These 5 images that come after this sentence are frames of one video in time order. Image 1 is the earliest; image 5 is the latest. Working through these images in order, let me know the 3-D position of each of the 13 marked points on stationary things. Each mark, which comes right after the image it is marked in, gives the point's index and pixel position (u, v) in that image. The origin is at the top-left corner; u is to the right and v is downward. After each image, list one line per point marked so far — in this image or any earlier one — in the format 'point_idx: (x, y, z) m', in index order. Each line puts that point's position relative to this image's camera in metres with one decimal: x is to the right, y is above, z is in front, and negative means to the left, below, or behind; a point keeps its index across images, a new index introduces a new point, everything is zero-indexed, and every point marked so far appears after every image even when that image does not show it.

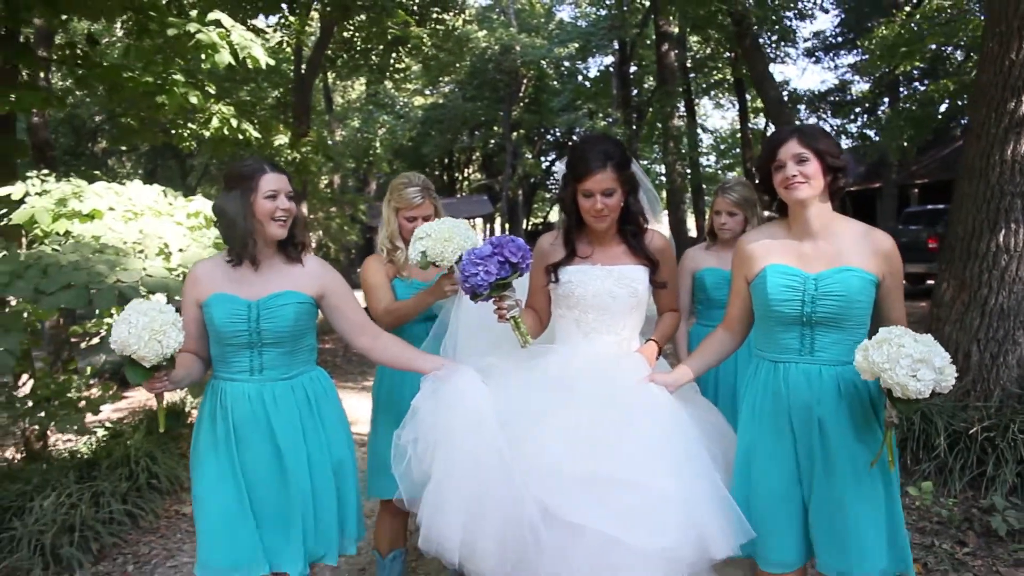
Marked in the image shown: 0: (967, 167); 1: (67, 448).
0: (+2.2, +0.6, +4.8) m
1: (-2.6, -0.9, +5.6) m
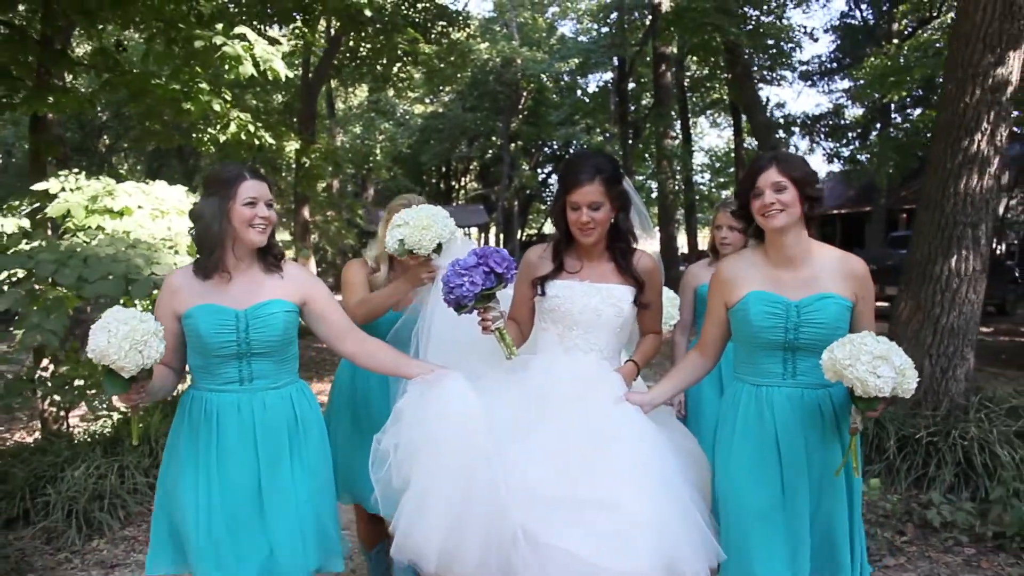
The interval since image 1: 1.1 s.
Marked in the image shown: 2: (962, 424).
0: (+2.2, +0.5, +5.2) m
1: (-2.7, -0.9, +6.1) m
2: (+2.2, -0.7, +4.7) m
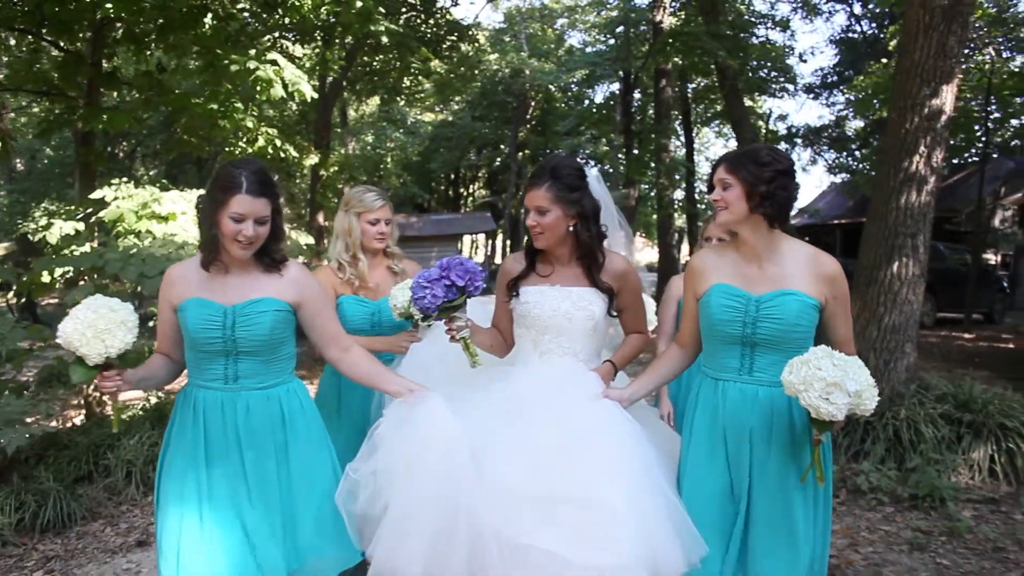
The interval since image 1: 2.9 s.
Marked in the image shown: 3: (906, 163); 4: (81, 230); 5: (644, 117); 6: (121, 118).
0: (+2.2, +0.5, +6.0) m
1: (-2.7, -0.9, +6.8) m
2: (+2.1, -0.7, +5.4) m
3: (+2.3, +0.7, +5.7) m
4: (-2.9, +0.4, +6.6) m
5: (+2.7, +3.5, +20.0) m
6: (-2.8, +1.2, +7.0) m
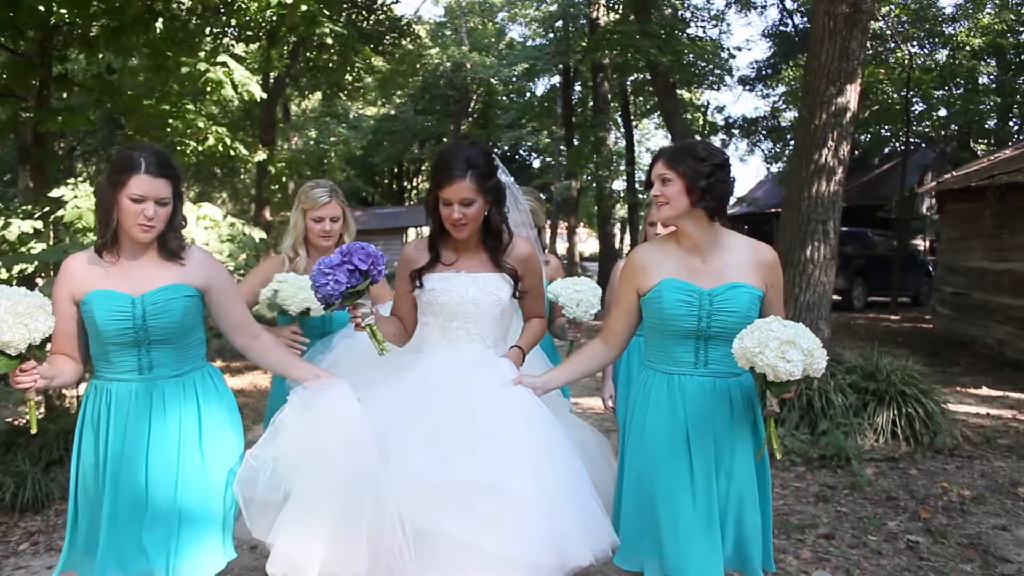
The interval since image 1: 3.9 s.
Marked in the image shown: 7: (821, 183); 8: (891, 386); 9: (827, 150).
0: (+1.8, +0.6, +6.5) m
1: (-3.1, -0.8, +7.1) m
2: (+1.8, -0.6, +5.9) m
3: (+2.0, +0.9, +6.3) m
4: (-3.3, +0.4, +6.8) m
5: (+1.5, +3.7, +20.5) m
6: (-3.3, +1.3, +7.3) m
7: (+2.0, +0.7, +6.3) m
8: (+2.3, -0.6, +5.9) m
9: (+2.0, +0.9, +6.2) m
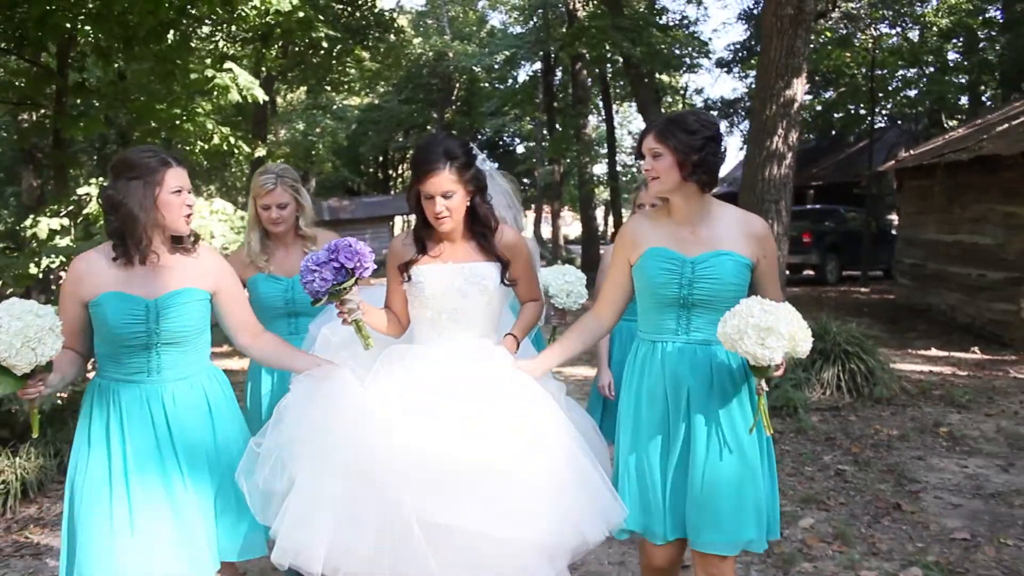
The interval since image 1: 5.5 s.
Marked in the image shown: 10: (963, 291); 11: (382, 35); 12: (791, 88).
0: (+1.7, +0.8, +7.2) m
1: (-3.1, -0.7, +7.7) m
2: (+1.7, -0.4, +6.7) m
3: (+1.8, +1.0, +7.0) m
4: (-3.4, +0.5, +7.5) m
5: (+1.1, +4.1, +21.2) m
6: (-3.4, +1.3, +7.9) m
7: (+1.9, +0.9, +7.0) m
8: (+2.2, -0.4, +6.6) m
9: (+1.9, +1.1, +7.0) m
10: (+4.9, 0.0, +10.5) m
11: (-2.1, +4.2, +16.0) m
12: (+2.0, +1.4, +6.9) m
